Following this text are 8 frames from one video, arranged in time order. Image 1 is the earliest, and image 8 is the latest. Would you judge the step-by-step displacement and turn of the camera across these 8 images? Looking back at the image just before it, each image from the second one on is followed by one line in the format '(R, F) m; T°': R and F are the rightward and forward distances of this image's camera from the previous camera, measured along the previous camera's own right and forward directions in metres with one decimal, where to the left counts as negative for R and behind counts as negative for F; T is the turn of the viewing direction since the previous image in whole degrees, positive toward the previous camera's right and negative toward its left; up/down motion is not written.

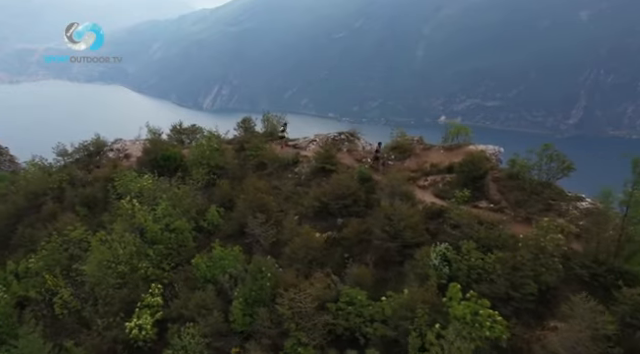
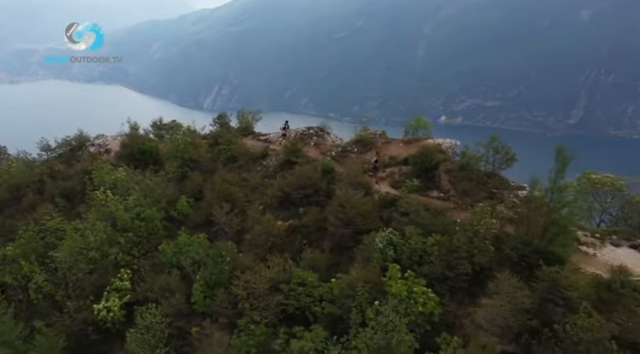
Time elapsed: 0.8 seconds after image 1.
(+1.8, -1.1) m; 0°
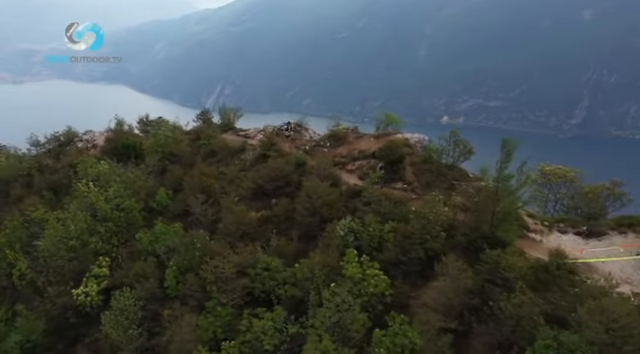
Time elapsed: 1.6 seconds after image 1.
(+1.5, -1.0) m; 0°
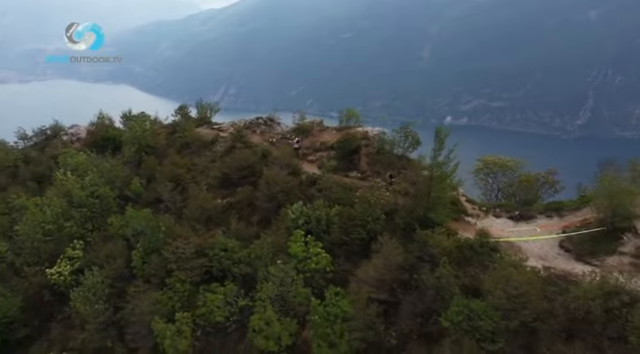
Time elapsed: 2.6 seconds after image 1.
(+2.2, -1.4) m; 0°
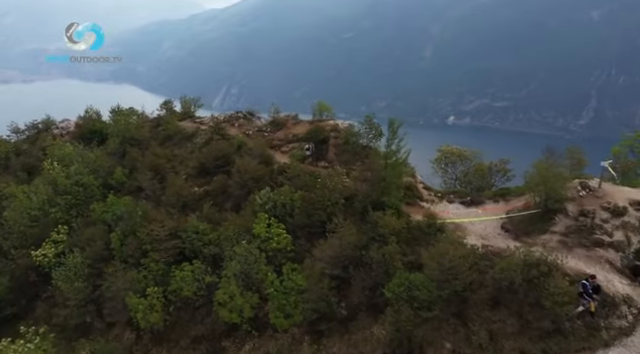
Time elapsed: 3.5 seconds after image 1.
(+1.7, -1.4) m; 0°
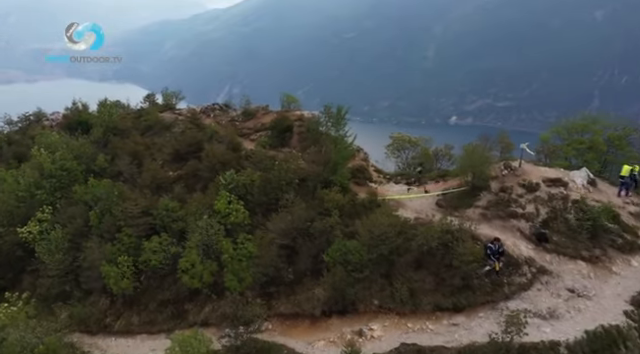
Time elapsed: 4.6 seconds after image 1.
(+2.2, -2.0) m; 0°
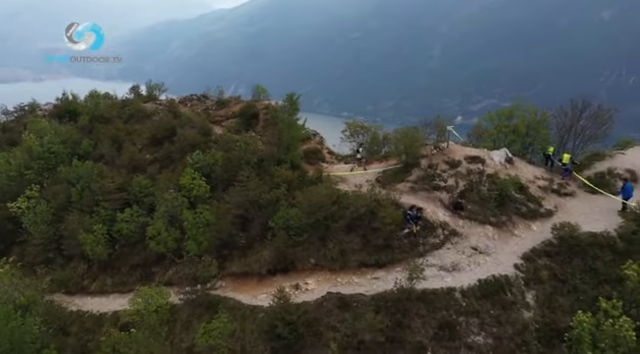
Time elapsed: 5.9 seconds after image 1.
(+2.7, -2.4) m; 0°
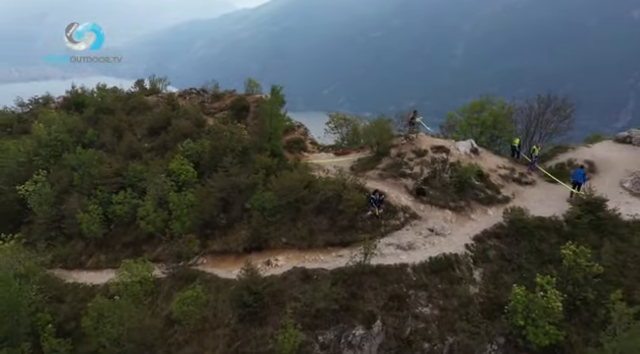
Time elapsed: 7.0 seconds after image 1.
(+2.1, -1.4) m; -2°
